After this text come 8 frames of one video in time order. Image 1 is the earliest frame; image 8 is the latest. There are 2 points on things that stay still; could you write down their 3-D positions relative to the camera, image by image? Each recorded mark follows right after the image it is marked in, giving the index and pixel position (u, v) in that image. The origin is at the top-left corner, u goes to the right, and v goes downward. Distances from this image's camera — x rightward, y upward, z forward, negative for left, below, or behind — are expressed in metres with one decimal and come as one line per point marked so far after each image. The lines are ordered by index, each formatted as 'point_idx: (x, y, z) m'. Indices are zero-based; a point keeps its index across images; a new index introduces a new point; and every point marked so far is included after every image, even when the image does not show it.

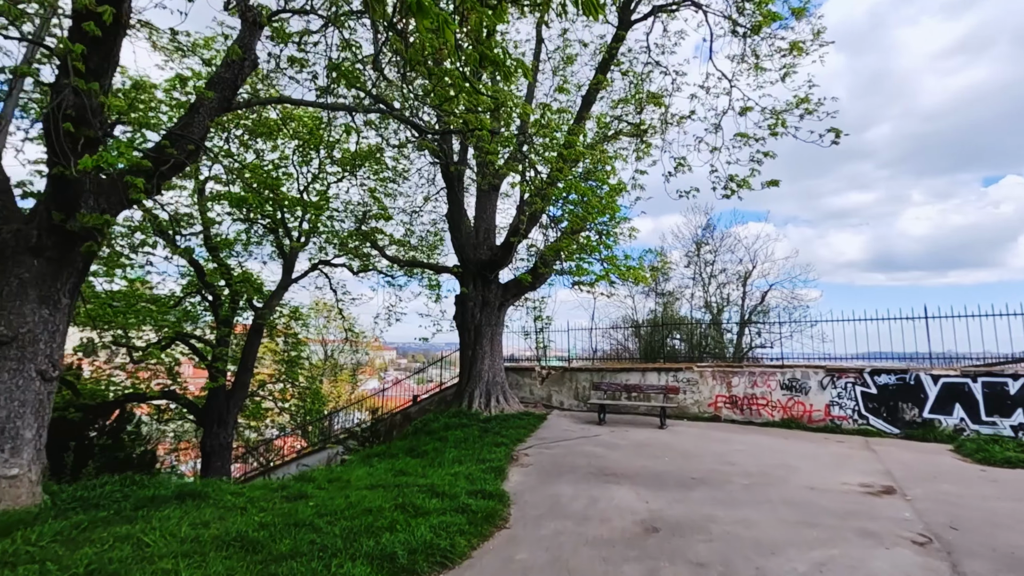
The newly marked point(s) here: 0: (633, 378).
0: (+2.3, -1.7, +10.3) m
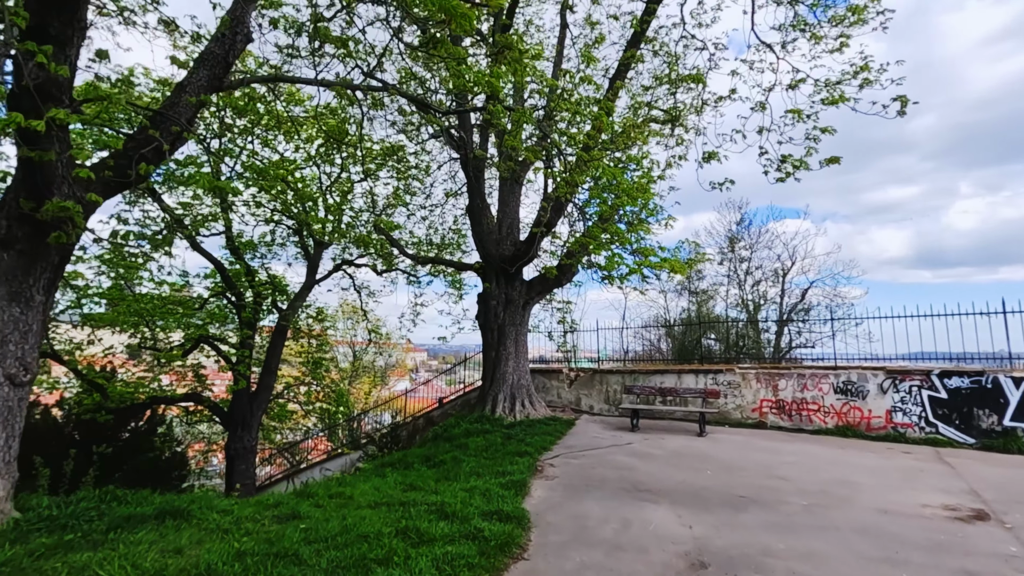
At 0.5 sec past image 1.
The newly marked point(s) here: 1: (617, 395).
0: (+2.8, -1.7, +9.6) m
1: (+2.0, -2.0, +10.1) m
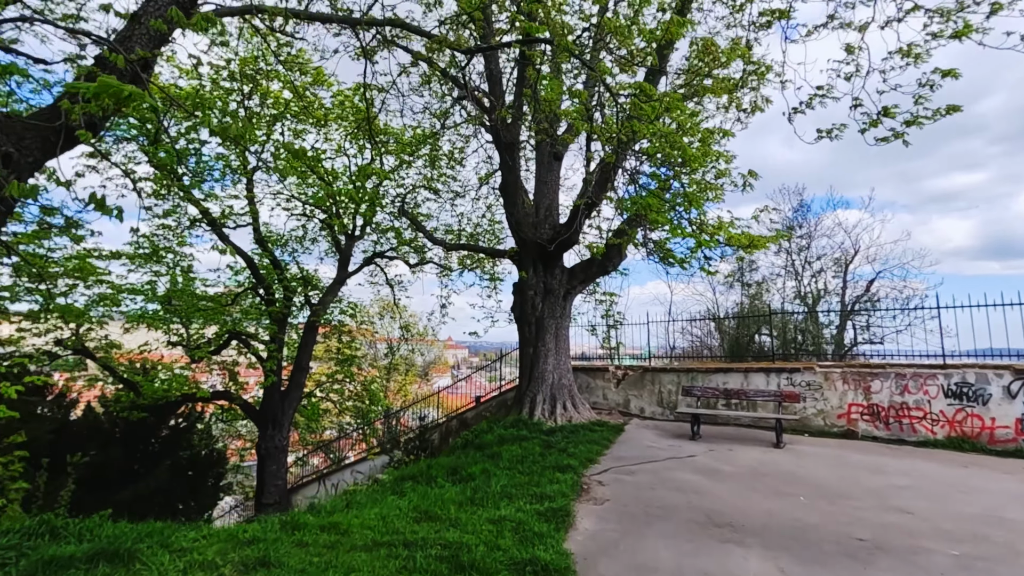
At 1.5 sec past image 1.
0: (+3.4, -1.4, +8.3) m
1: (+2.7, -1.8, +8.9) m
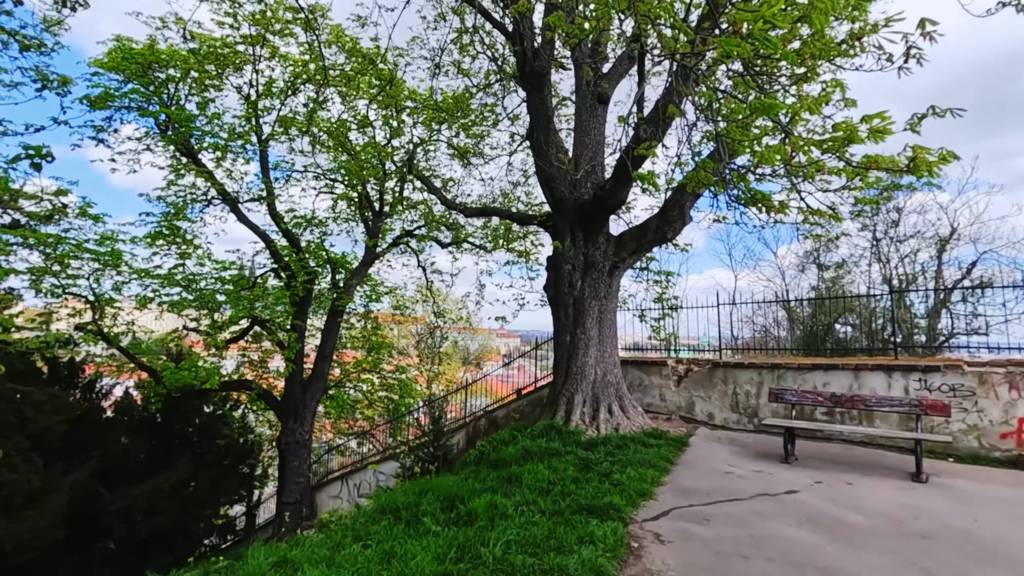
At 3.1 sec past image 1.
0: (+3.8, -1.1, +6.3) m
1: (+3.1, -1.4, +6.9) m
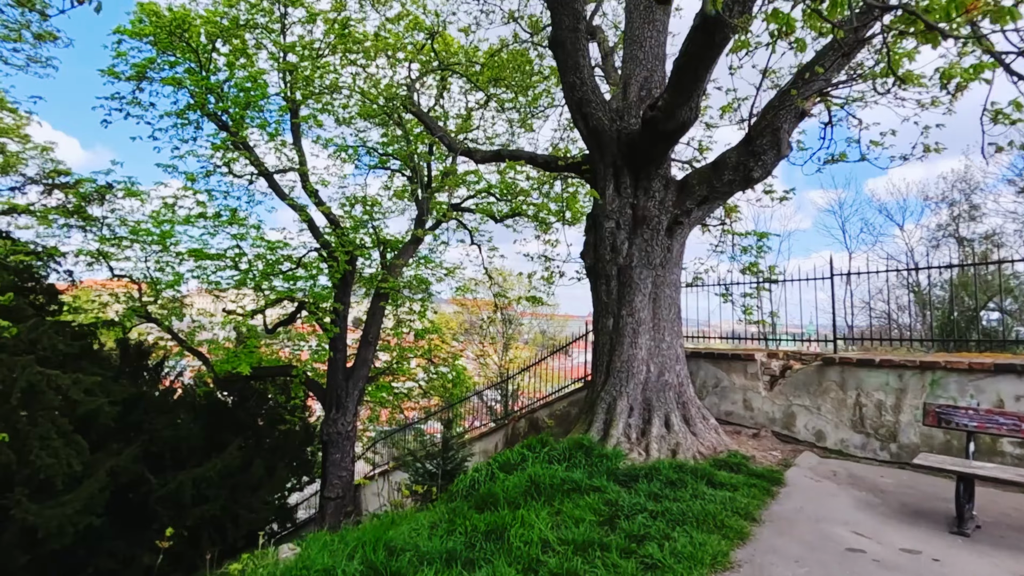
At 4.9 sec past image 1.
0: (+3.8, -0.8, +3.9) m
1: (+3.2, -1.1, +4.7) m
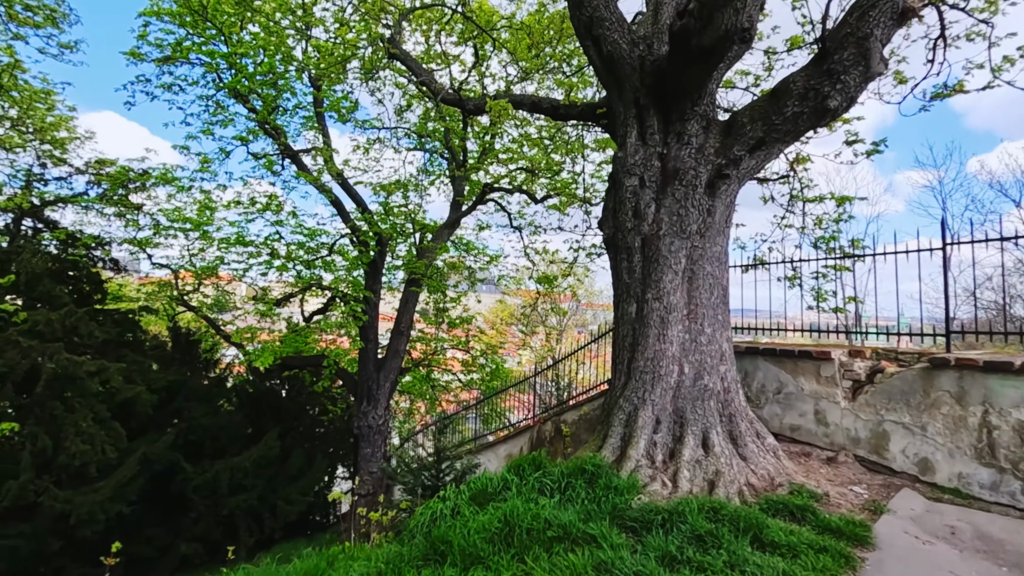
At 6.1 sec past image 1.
0: (+3.6, -0.6, +2.3) m
1: (+3.1, -0.9, +3.2) m
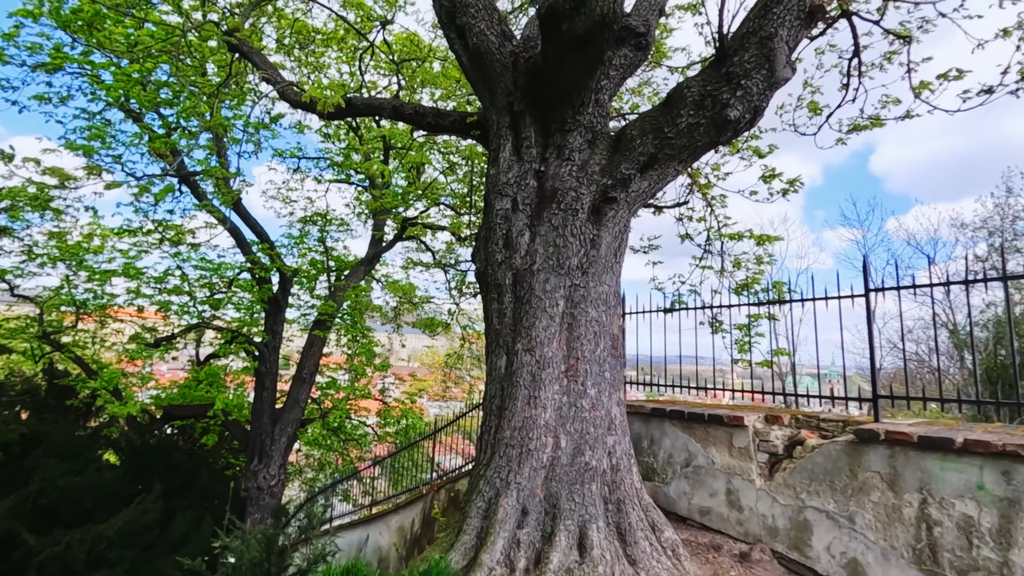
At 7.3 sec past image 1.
0: (+2.7, -0.8, +1.7) m
1: (+2.2, -1.2, +2.5) m
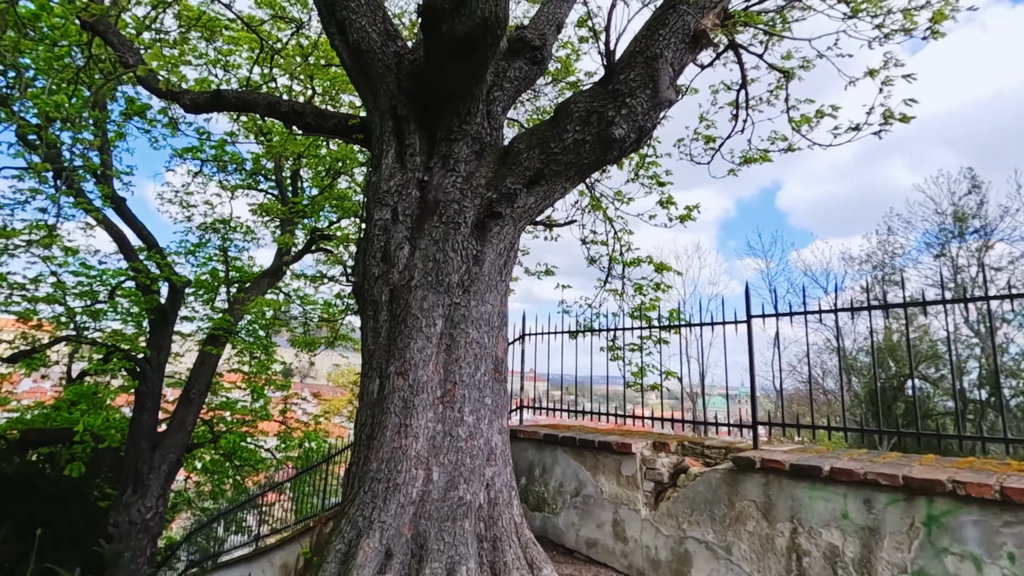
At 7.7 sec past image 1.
0: (+2.2, -1.0, +1.8) m
1: (+1.5, -1.3, +2.5) m
